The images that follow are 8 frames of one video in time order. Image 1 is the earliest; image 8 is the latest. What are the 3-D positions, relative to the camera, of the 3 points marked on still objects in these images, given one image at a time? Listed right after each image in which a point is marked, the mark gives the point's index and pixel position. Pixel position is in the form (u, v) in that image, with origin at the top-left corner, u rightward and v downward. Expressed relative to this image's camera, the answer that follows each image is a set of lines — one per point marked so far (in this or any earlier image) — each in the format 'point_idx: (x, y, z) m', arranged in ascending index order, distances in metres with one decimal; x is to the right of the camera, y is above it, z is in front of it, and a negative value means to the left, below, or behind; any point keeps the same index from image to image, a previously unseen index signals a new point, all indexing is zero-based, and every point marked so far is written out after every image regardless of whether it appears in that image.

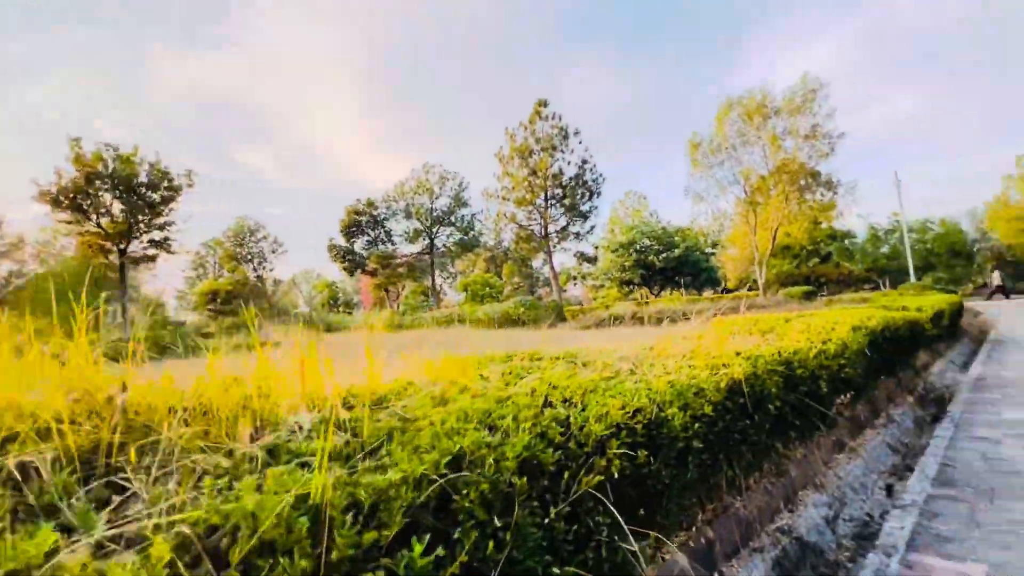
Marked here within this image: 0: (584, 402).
0: (+0.4, -0.7, +2.7) m
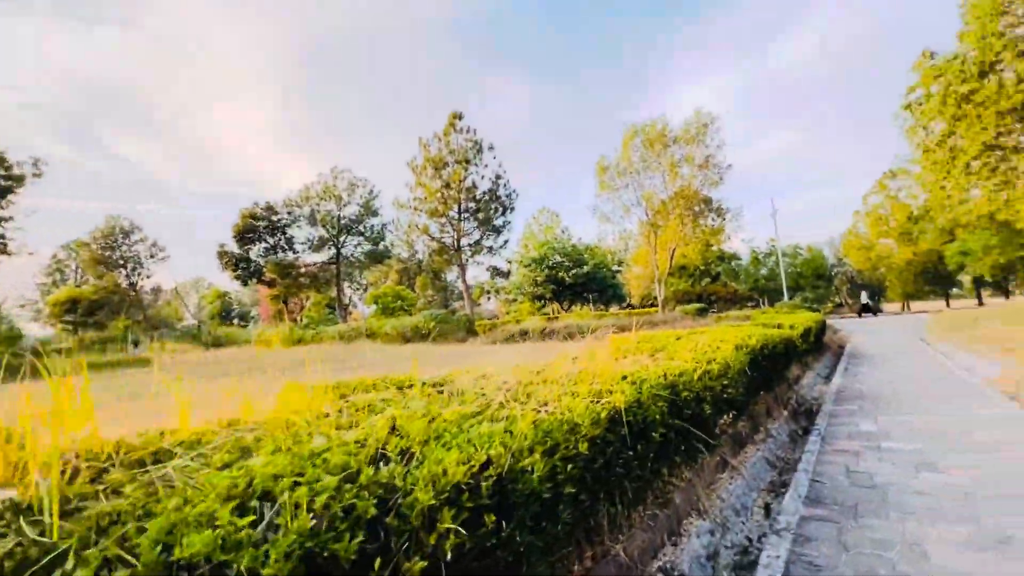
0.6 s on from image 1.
0: (-0.4, -0.8, +2.2) m
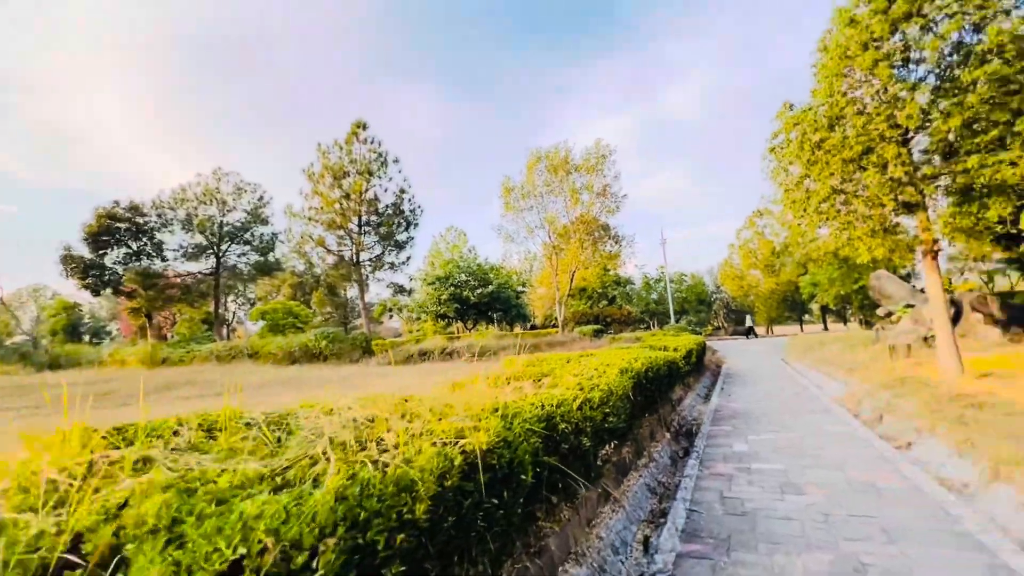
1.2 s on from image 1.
0: (-1.1, -0.8, +1.4) m
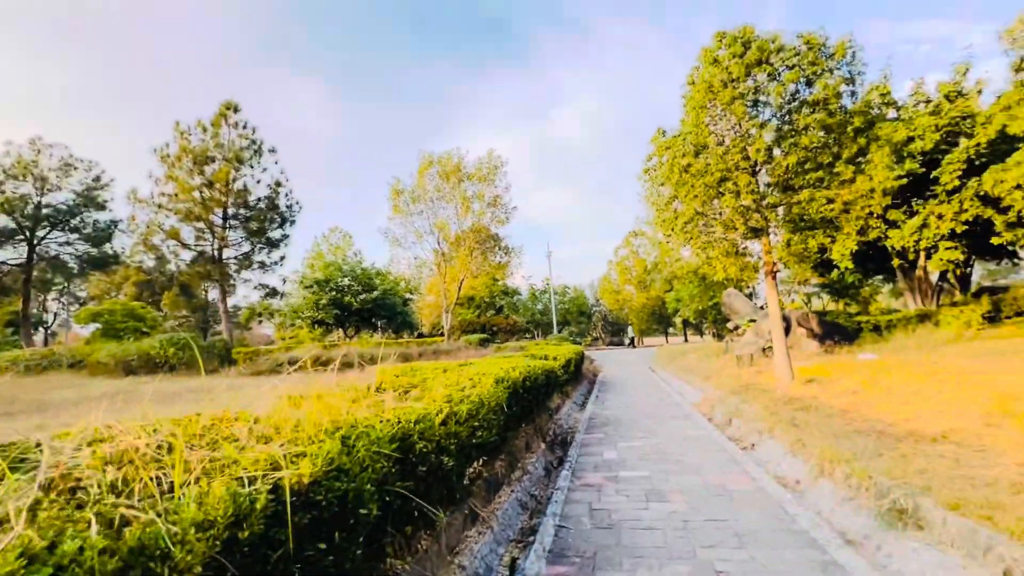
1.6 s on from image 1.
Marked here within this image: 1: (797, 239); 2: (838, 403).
0: (-1.6, -0.7, +0.7) m
1: (+7.4, +1.3, +12.2) m
2: (+6.0, -2.1, +8.7) m
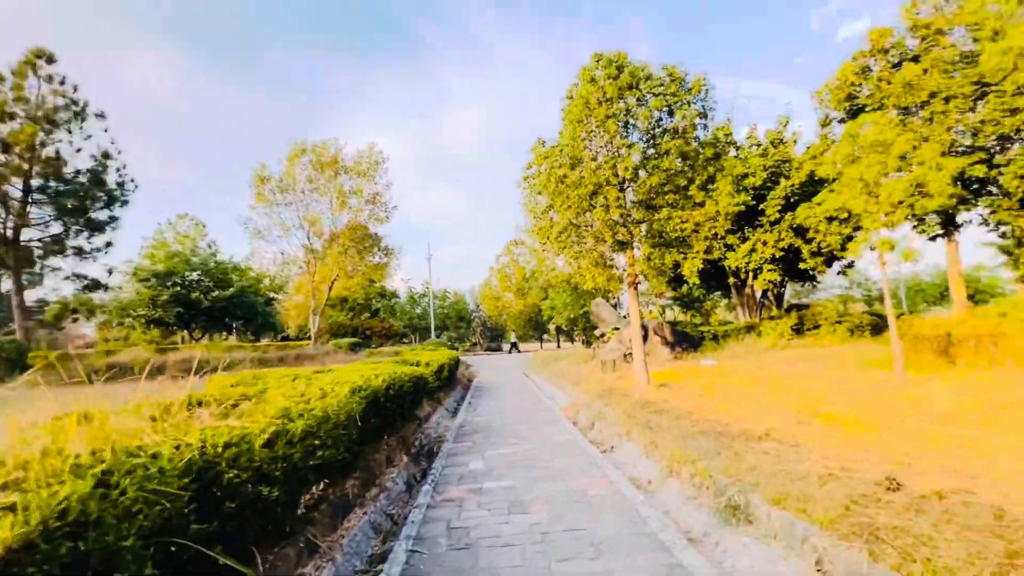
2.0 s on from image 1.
0: (-1.8, -0.6, -0.1) m
1: (+4.1, +1.0, +13.3) m
2: (+3.5, -2.4, +9.5) m
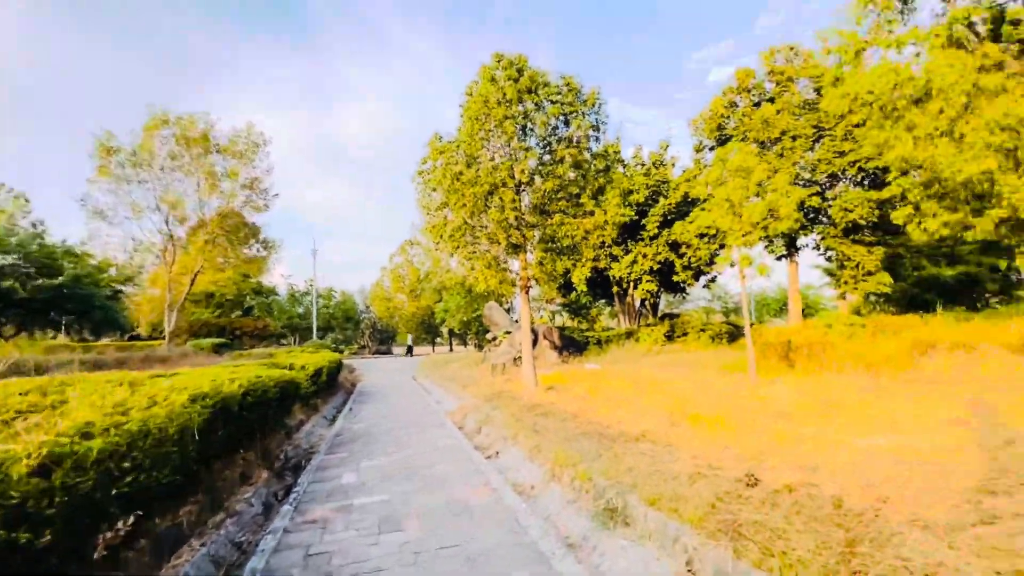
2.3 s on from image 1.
0: (-1.8, -0.5, -0.9) m
1: (+1.0, +0.9, +13.5) m
2: (+1.2, -2.5, +9.7) m
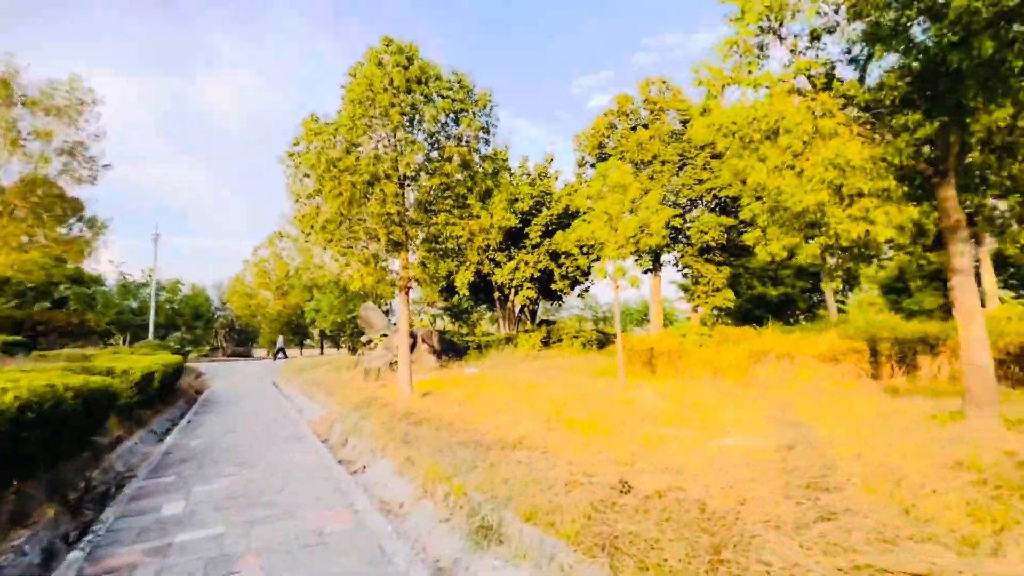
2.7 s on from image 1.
0: (-1.5, -0.3, -1.7) m
1: (-2.2, +0.8, +13.0) m
2: (-1.3, -2.5, +9.3) m
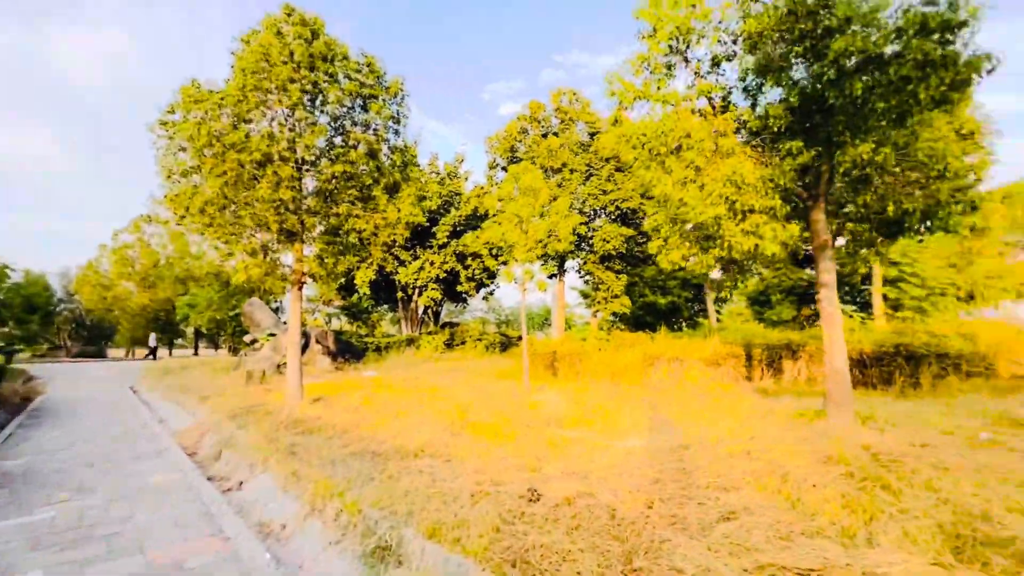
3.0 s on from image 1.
0: (-1.0, -0.2, -2.2) m
1: (-4.7, +0.9, +12.0) m
2: (-3.1, -2.4, +8.5) m
